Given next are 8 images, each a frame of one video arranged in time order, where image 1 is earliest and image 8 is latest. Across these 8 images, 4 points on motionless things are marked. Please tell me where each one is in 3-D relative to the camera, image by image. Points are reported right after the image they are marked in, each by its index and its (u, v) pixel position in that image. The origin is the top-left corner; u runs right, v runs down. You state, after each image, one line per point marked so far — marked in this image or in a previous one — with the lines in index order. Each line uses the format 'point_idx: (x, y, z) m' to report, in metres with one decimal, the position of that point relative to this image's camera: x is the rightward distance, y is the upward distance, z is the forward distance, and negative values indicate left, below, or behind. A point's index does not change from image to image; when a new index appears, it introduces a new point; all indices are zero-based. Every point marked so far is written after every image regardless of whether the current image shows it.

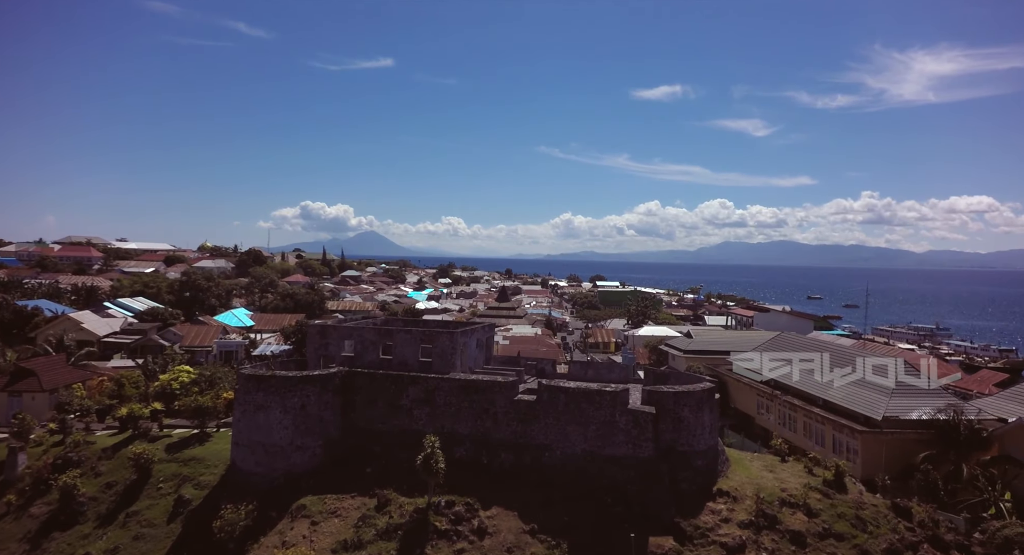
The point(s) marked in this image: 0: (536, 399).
0: (+0.6, -2.9, +16.6) m
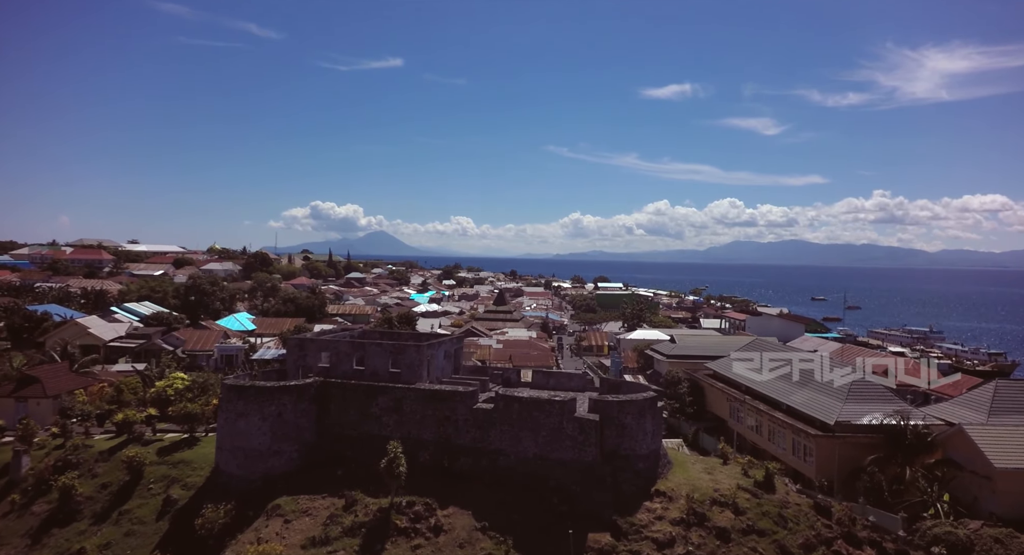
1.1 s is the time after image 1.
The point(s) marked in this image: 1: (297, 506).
0: (-0.5, -3.3, +18.1) m
1: (-5.3, -5.6, +17.3) m
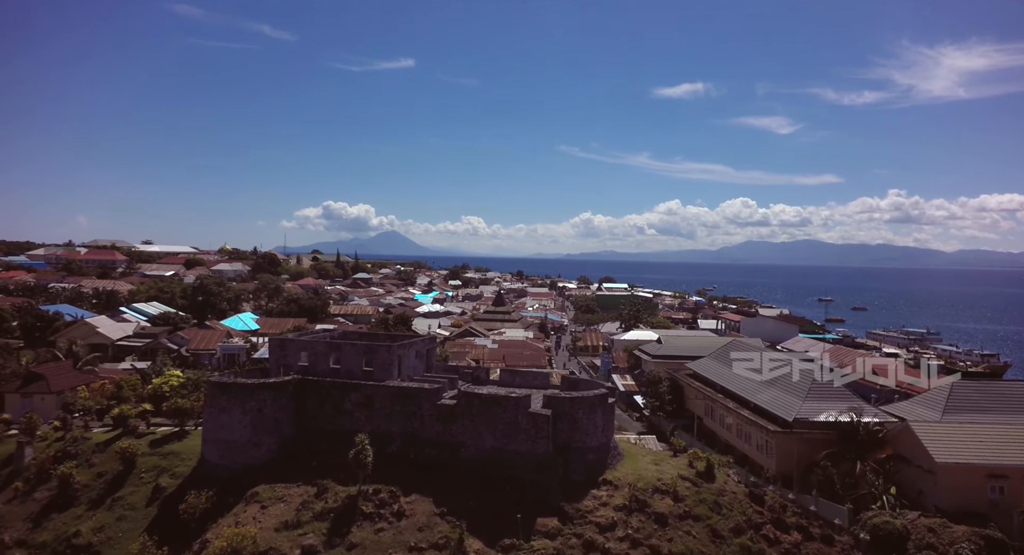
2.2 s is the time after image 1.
0: (-1.6, -3.5, +19.5) m
1: (-6.4, -5.7, +18.8) m
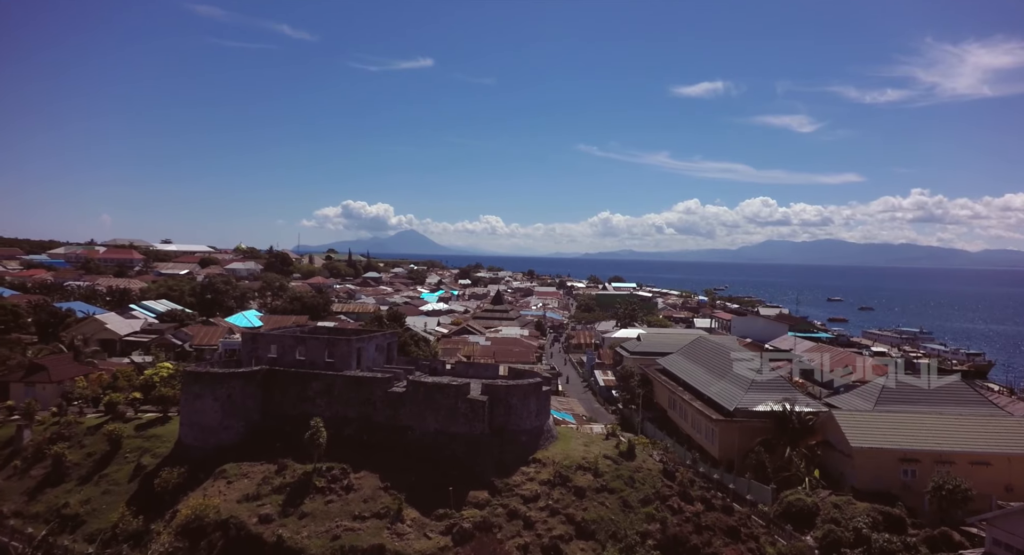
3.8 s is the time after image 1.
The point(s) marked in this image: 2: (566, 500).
0: (-3.3, -3.5, +21.6) m
1: (-8.2, -5.7, +21.0) m
2: (+1.5, -6.2, +19.6) m
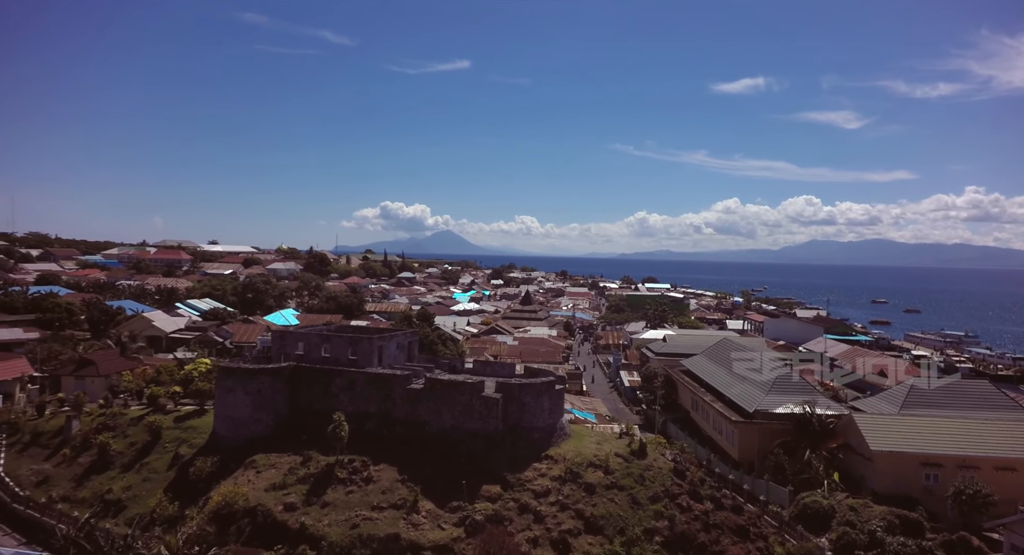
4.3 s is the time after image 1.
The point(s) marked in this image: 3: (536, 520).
0: (-2.9, -3.5, +22.6) m
1: (-7.8, -5.8, +22.2) m
2: (+1.8, -6.3, +20.3) m
3: (+0.7, -6.8, +19.6) m
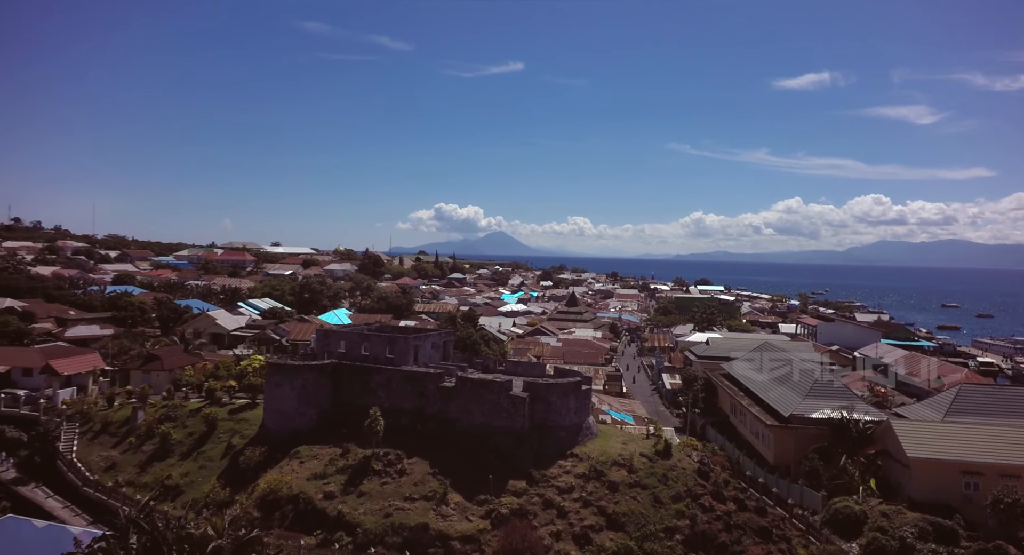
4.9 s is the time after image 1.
0: (-2.0, -3.6, +23.6) m
1: (-6.8, -5.8, +23.6) m
2: (+2.6, -6.4, +21.0) m
3: (+1.4, -6.9, +20.3) m
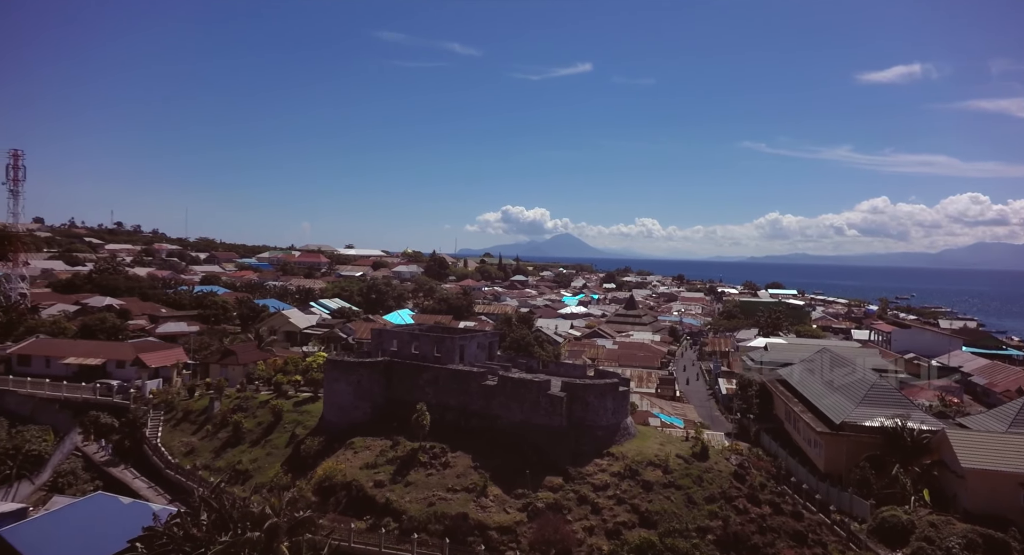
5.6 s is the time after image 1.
0: (-0.5, -3.7, +24.6) m
1: (-5.4, -5.9, +25.1) m
2: (+3.7, -6.5, +21.6) m
3: (+2.4, -7.0, +21.0) m
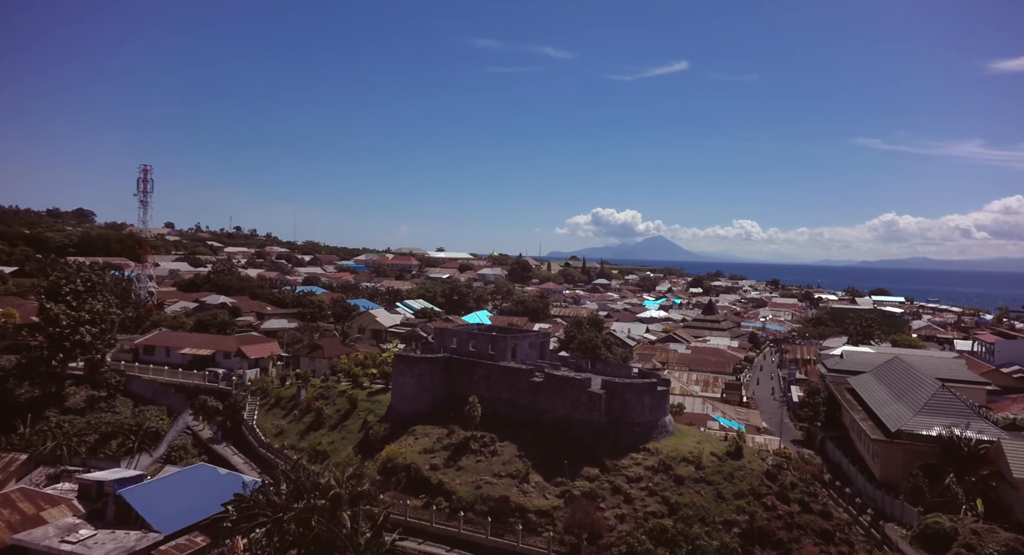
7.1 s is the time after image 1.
0: (+1.2, -3.9, +26.4) m
1: (-3.6, -6.0, +27.5) m
2: (+5.0, -6.6, +22.8) m
3: (+3.6, -7.1, +22.4) m
